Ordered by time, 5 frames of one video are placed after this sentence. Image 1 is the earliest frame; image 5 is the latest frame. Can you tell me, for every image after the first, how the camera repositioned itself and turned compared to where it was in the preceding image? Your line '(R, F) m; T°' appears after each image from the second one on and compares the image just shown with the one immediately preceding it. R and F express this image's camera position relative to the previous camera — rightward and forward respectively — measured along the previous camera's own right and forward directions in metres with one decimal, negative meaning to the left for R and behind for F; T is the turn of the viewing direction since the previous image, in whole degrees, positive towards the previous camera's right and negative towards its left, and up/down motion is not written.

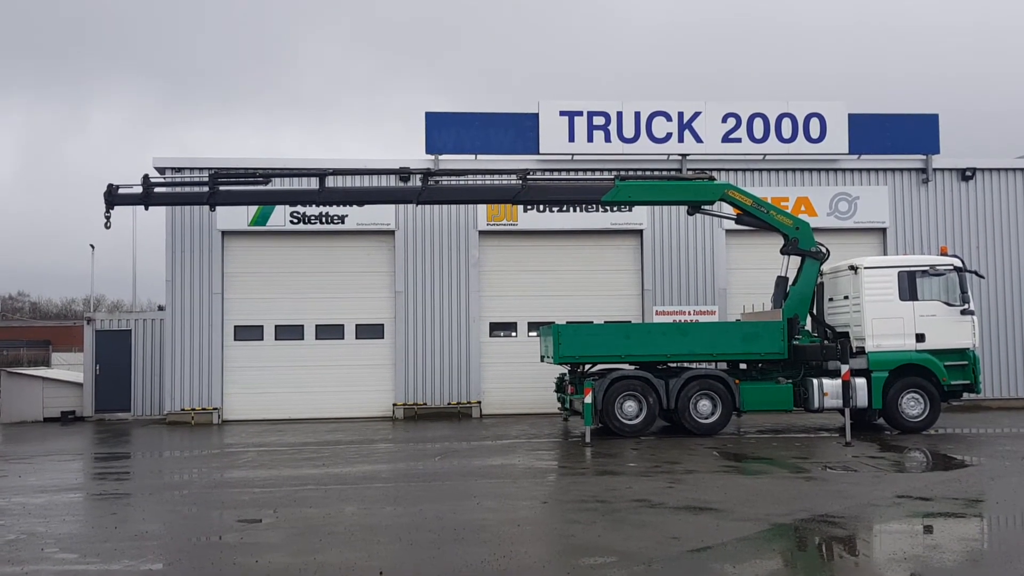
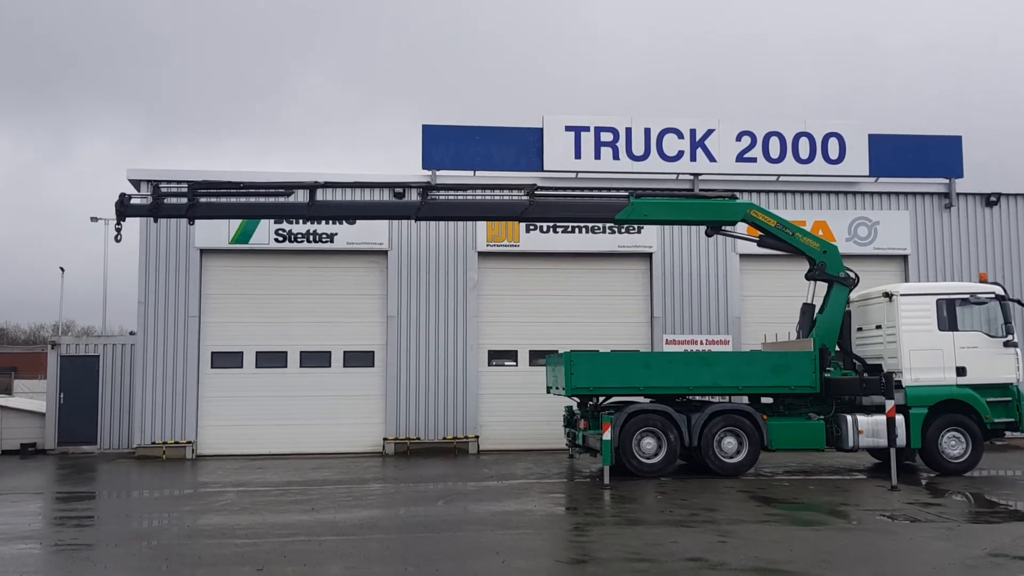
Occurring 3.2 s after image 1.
(-0.5, +1.3) m; +1°
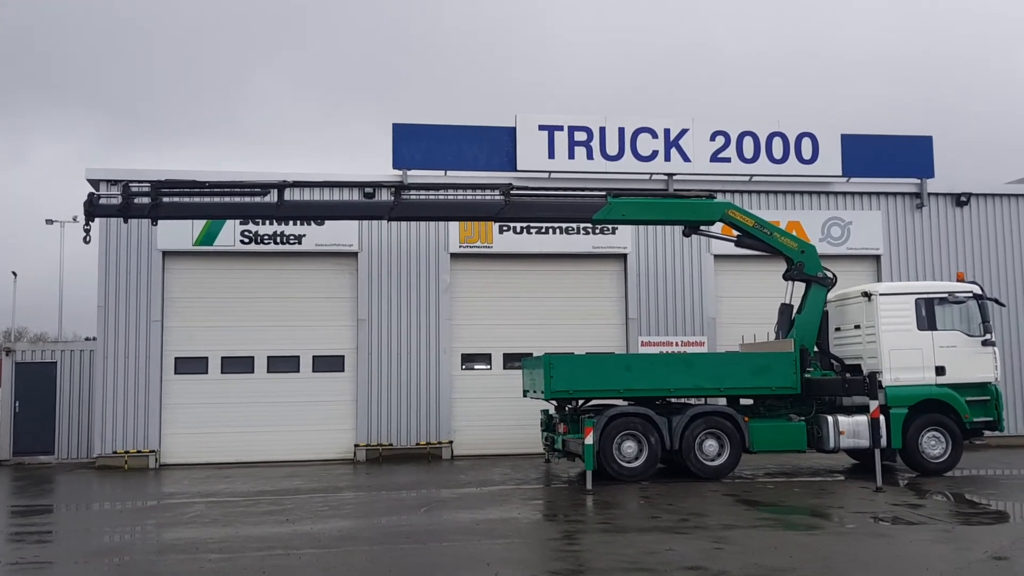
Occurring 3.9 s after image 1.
(-0.2, +0.3) m; +3°
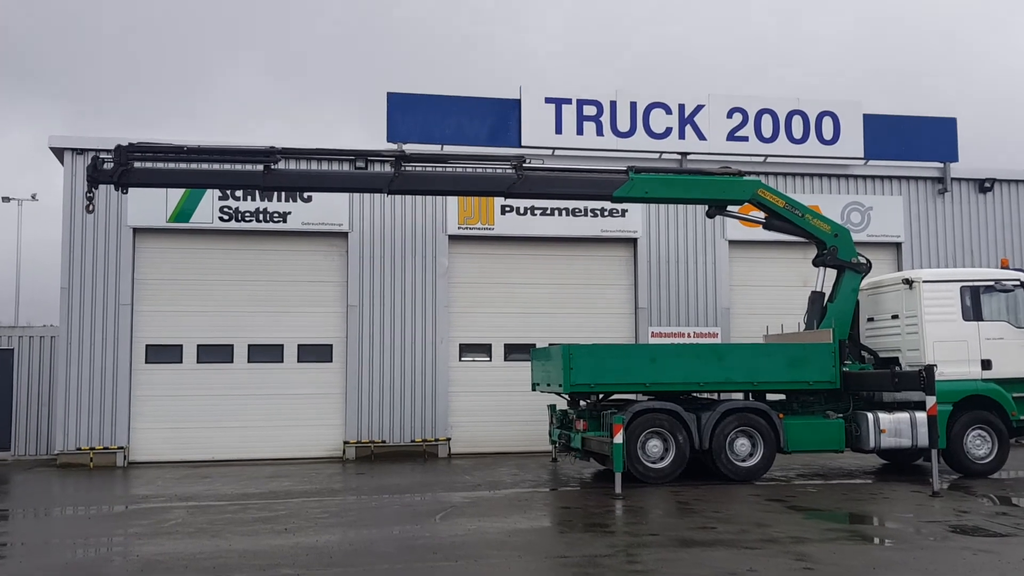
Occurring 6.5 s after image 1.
(-0.7, +1.3) m; +2°
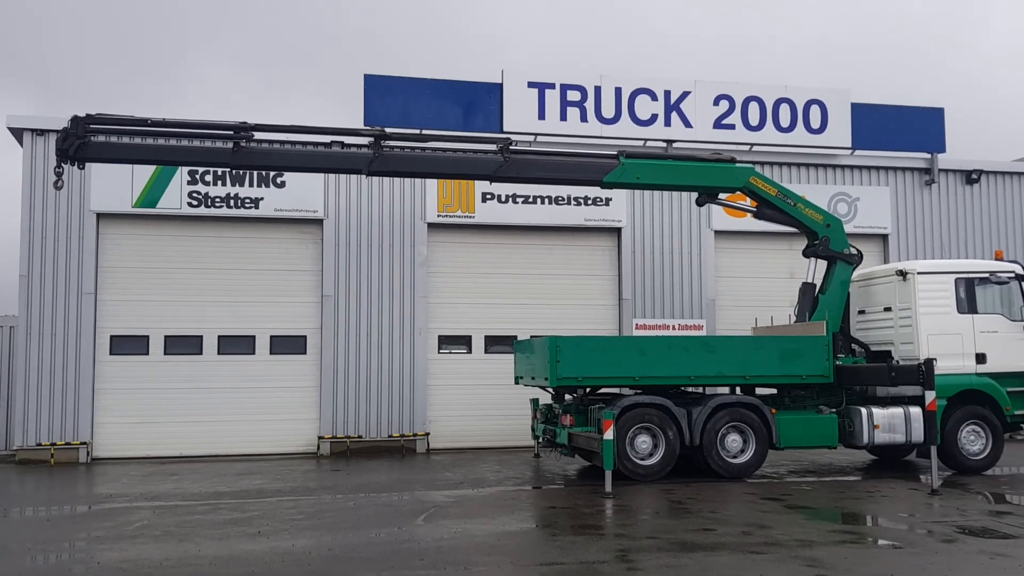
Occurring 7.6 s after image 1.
(-0.2, +0.5) m; +2°
